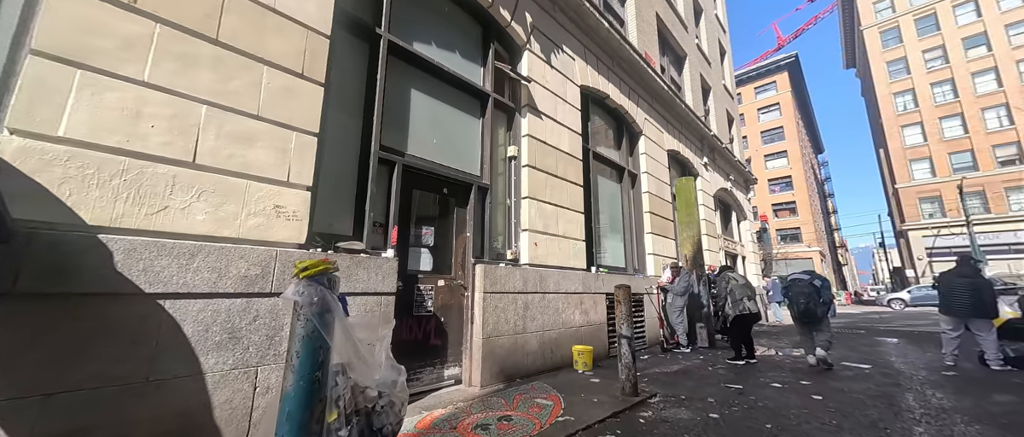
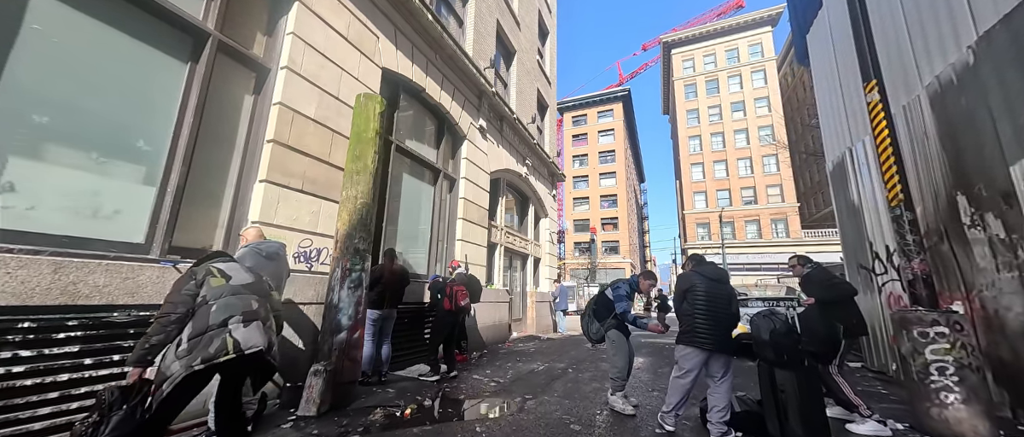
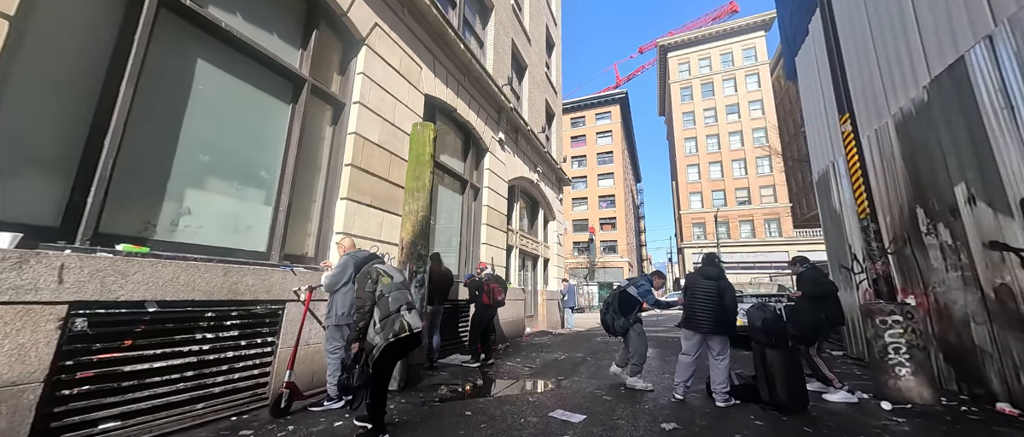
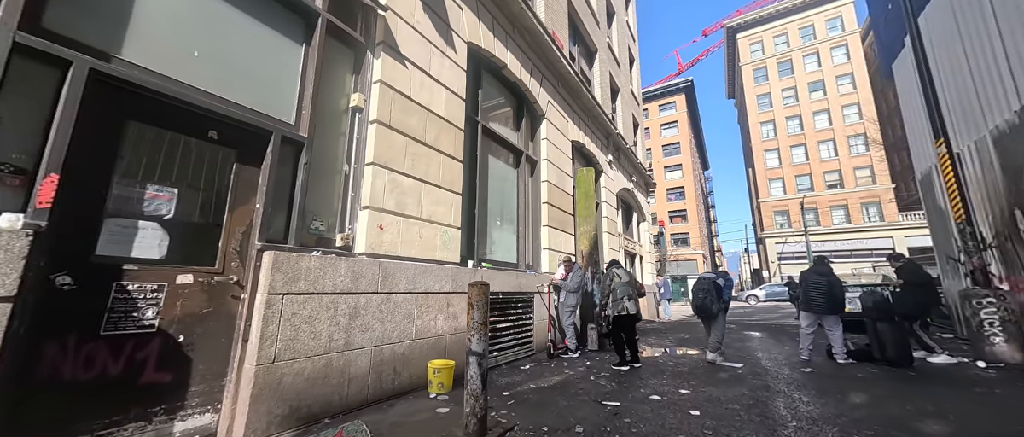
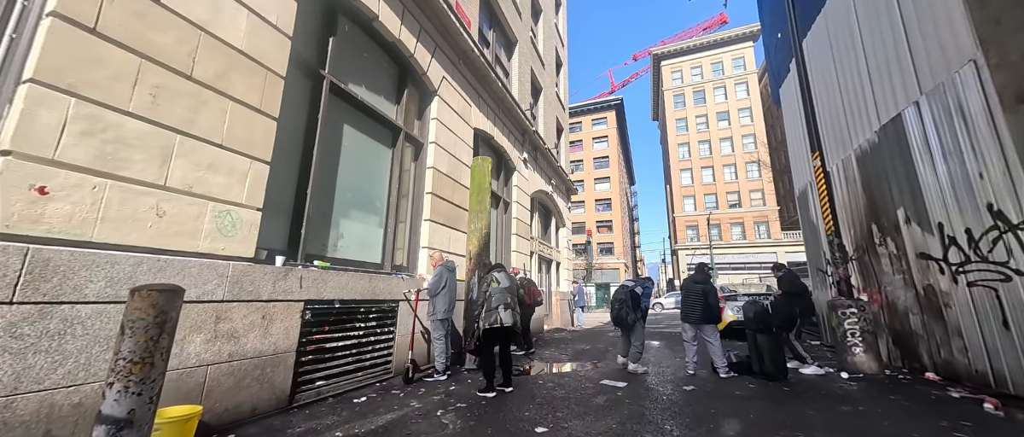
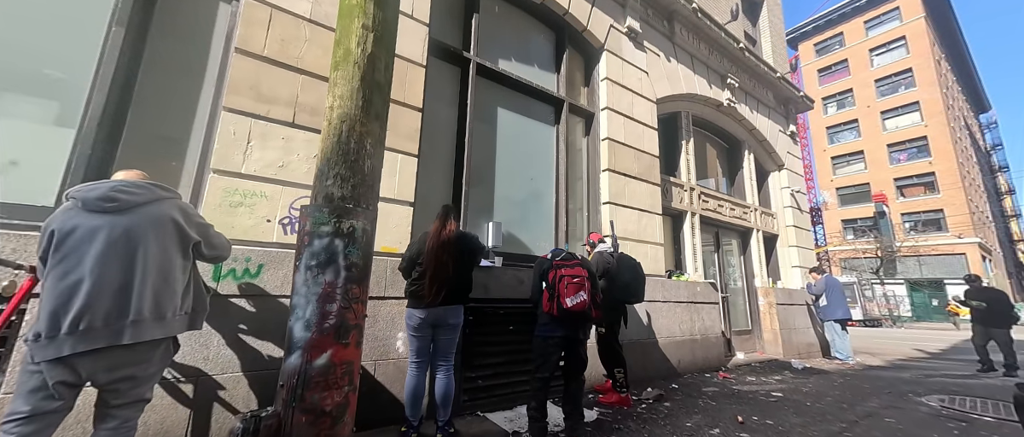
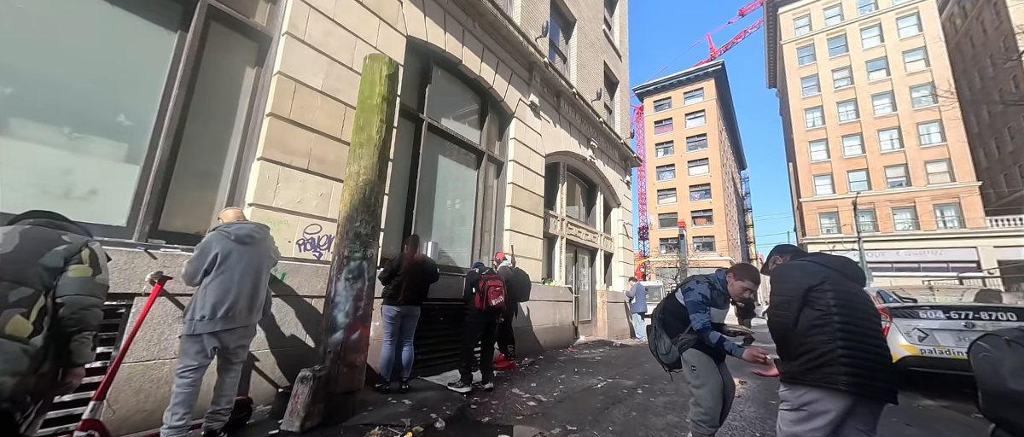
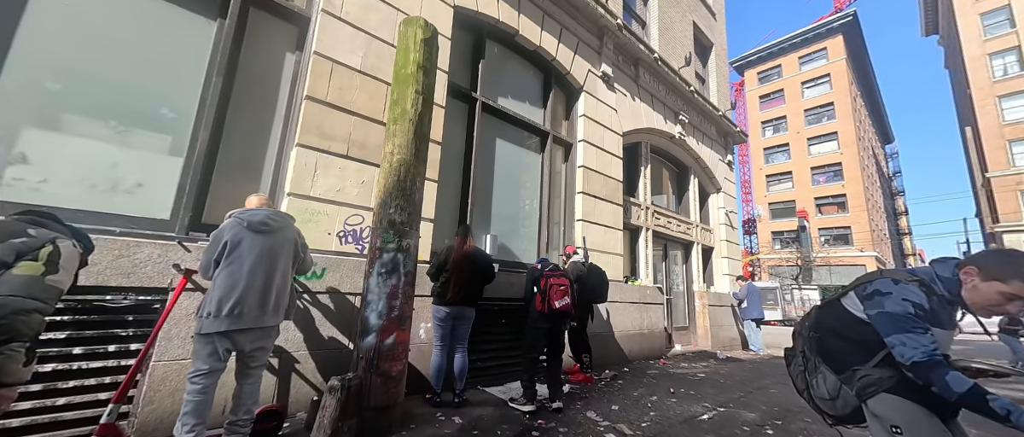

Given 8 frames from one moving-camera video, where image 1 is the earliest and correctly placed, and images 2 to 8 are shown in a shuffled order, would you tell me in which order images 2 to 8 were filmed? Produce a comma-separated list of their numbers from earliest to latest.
4, 5, 3, 2, 7, 8, 6
